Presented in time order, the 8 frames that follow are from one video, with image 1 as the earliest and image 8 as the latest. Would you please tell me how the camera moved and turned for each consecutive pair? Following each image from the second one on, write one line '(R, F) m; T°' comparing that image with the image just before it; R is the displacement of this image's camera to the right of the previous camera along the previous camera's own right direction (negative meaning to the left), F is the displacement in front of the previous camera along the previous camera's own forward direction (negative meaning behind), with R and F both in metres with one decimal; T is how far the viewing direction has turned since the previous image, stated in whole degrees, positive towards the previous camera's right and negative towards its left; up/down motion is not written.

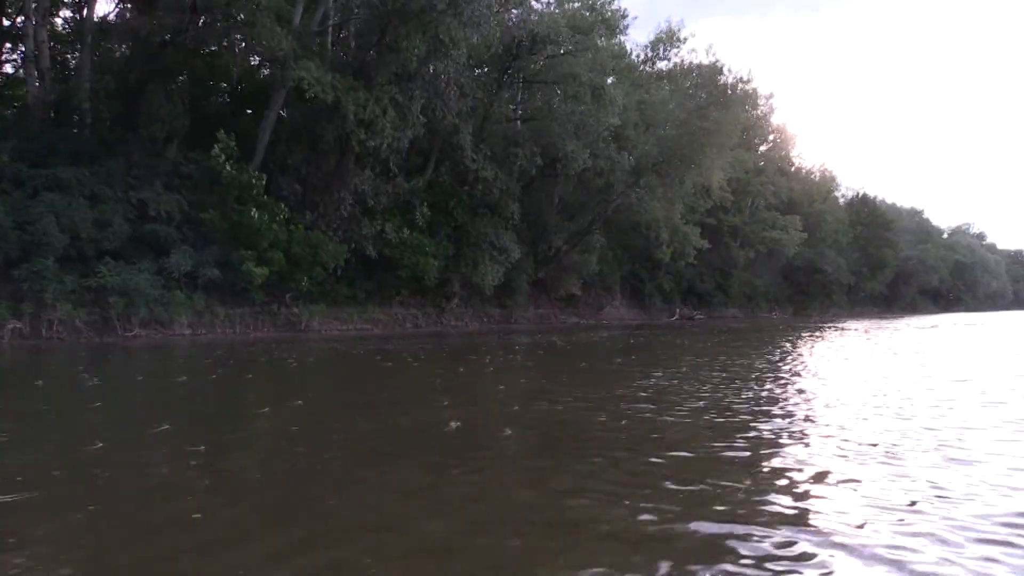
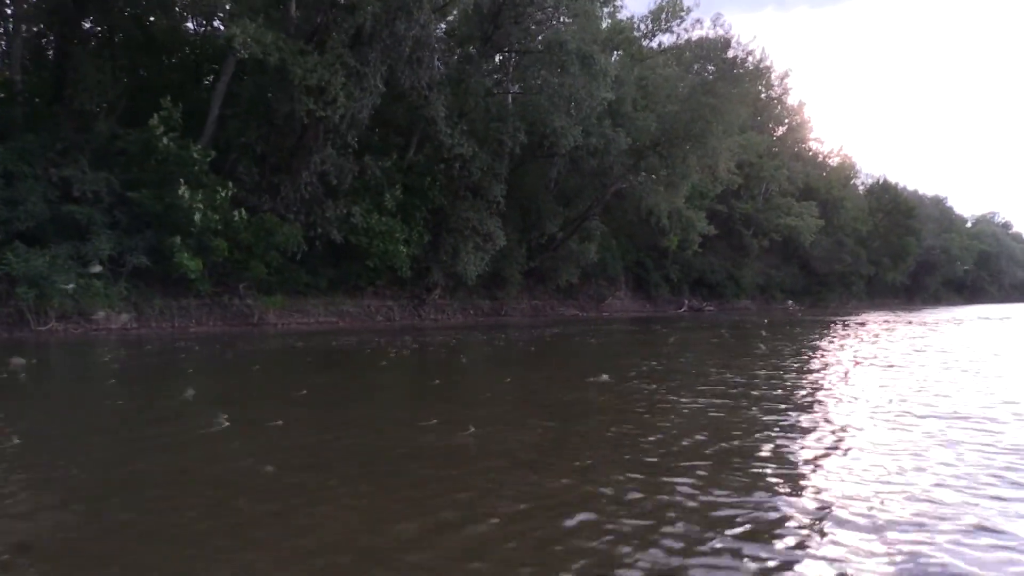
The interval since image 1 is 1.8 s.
(+1.2, +2.3) m; -1°
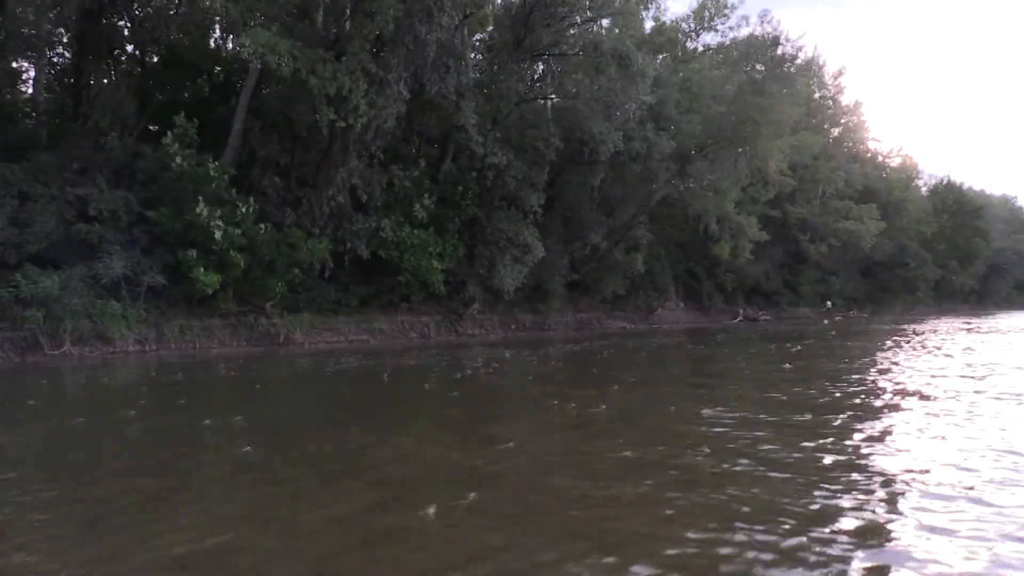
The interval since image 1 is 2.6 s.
(+0.4, +1.3) m; -4°
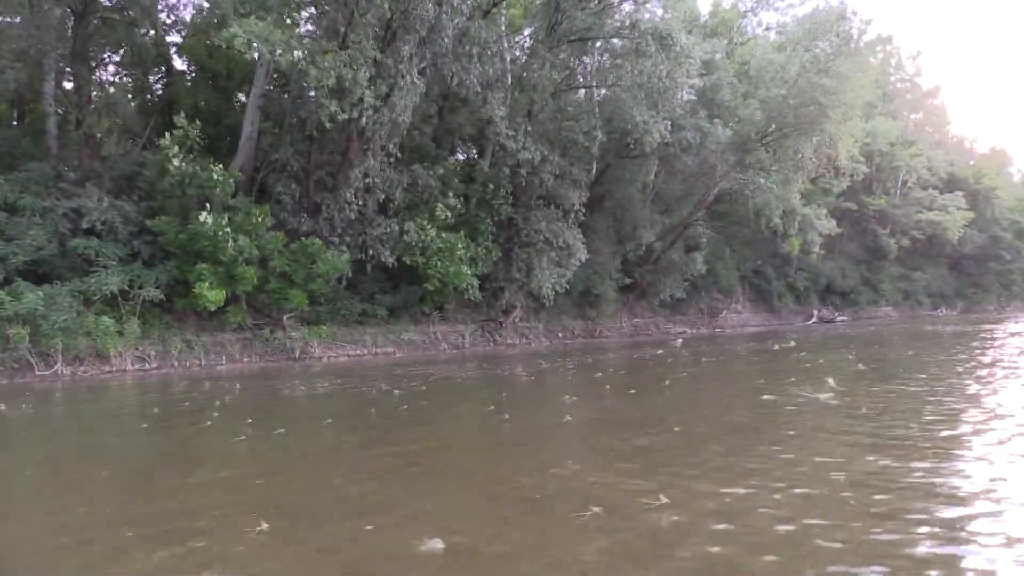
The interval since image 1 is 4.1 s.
(+1.0, +2.0) m; -5°
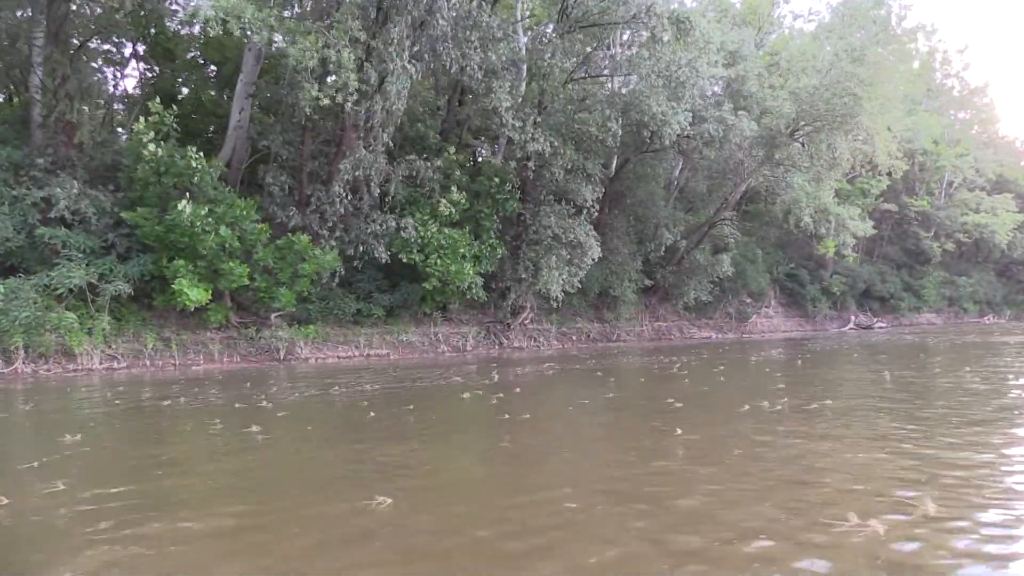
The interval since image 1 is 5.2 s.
(+0.9, +1.3) m; -3°
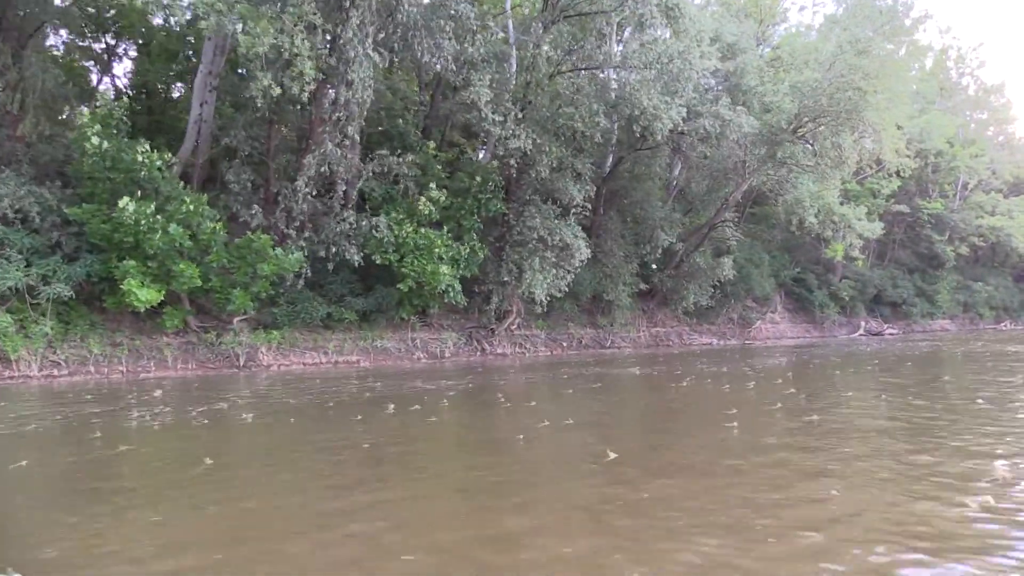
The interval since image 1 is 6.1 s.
(+0.9, +1.1) m; -1°
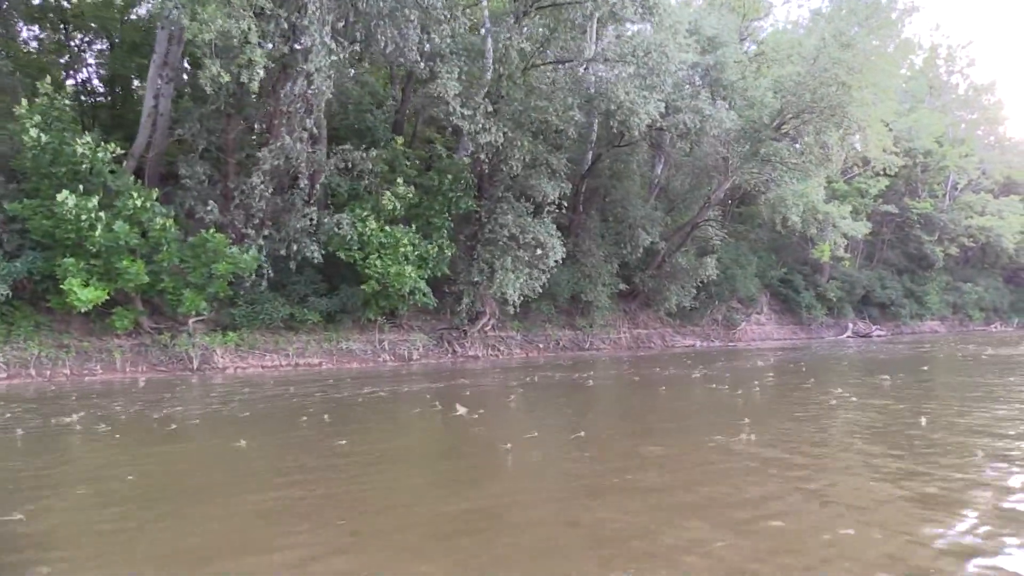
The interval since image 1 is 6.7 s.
(+0.7, +0.6) m; 0°
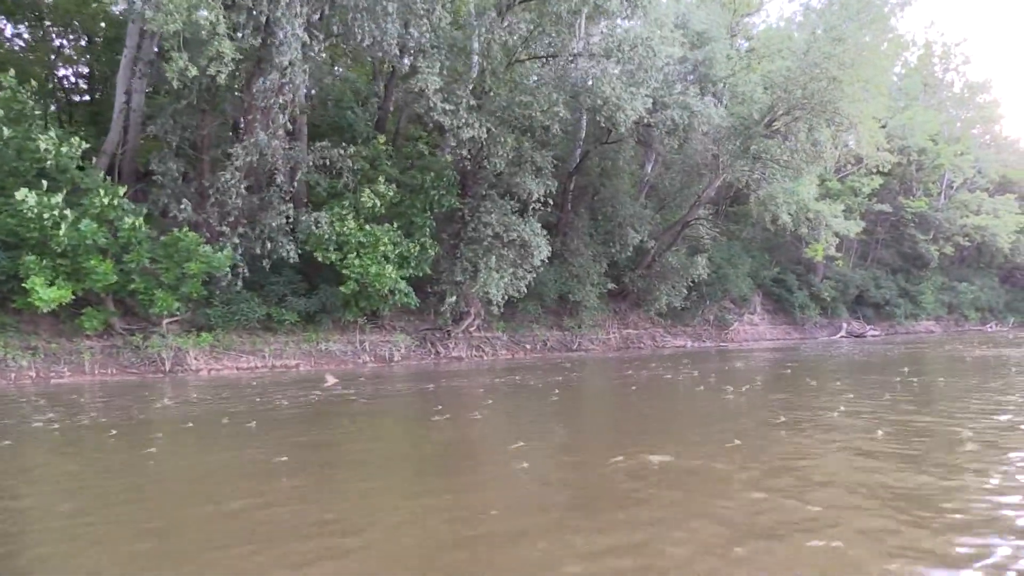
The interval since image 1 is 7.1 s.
(+0.4, +0.4) m; 0°
